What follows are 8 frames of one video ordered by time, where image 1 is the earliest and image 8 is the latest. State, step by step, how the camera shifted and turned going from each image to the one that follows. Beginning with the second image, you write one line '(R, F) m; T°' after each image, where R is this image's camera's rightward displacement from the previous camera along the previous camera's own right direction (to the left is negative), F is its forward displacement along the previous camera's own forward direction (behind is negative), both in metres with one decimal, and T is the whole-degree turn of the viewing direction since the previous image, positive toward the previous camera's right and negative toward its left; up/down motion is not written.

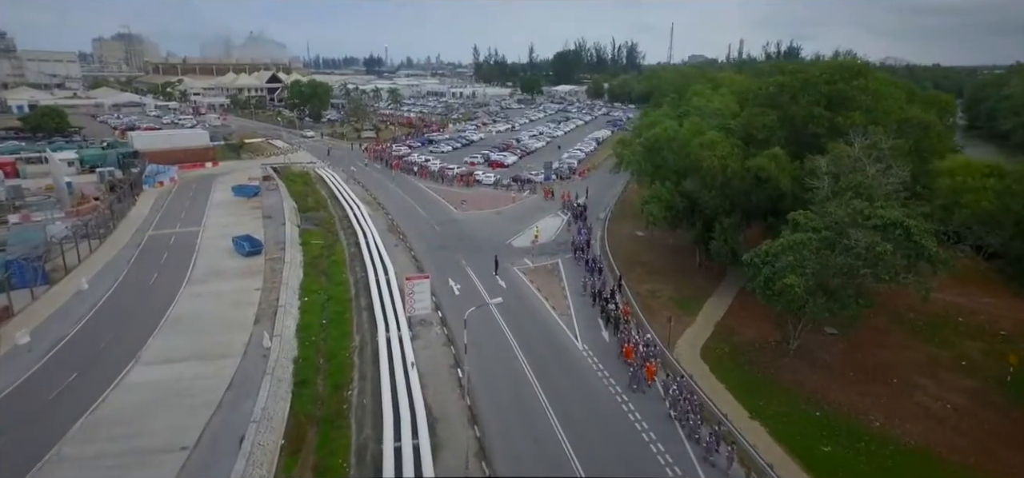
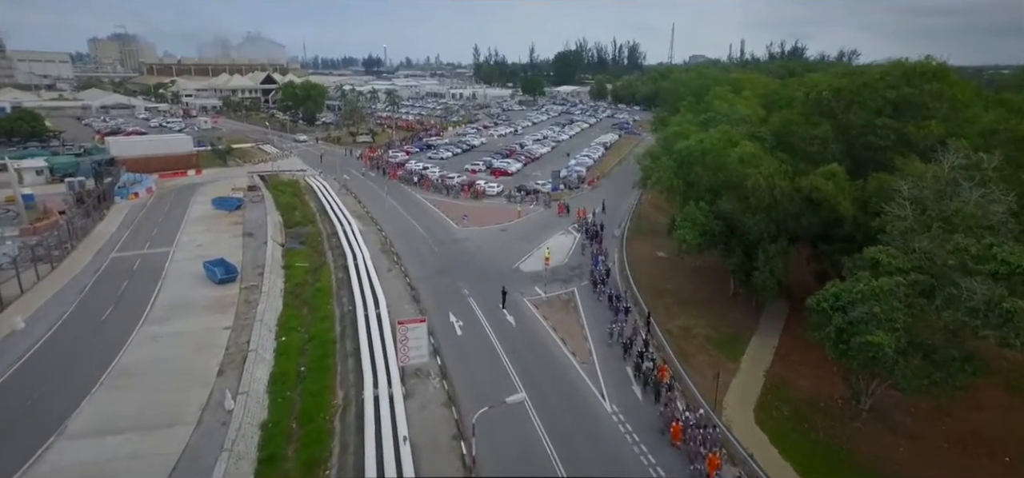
(-0.5, +3.4) m; 0°
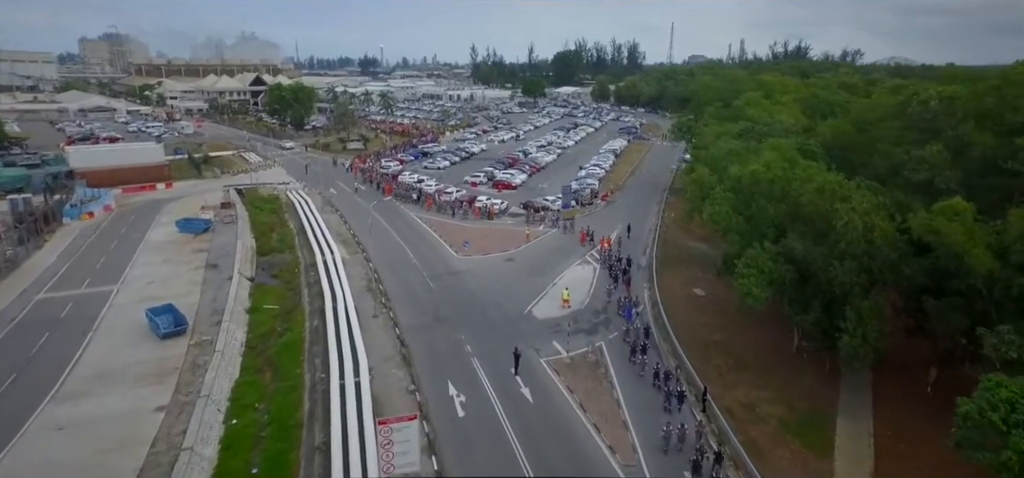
(-0.6, +4.7) m; 0°
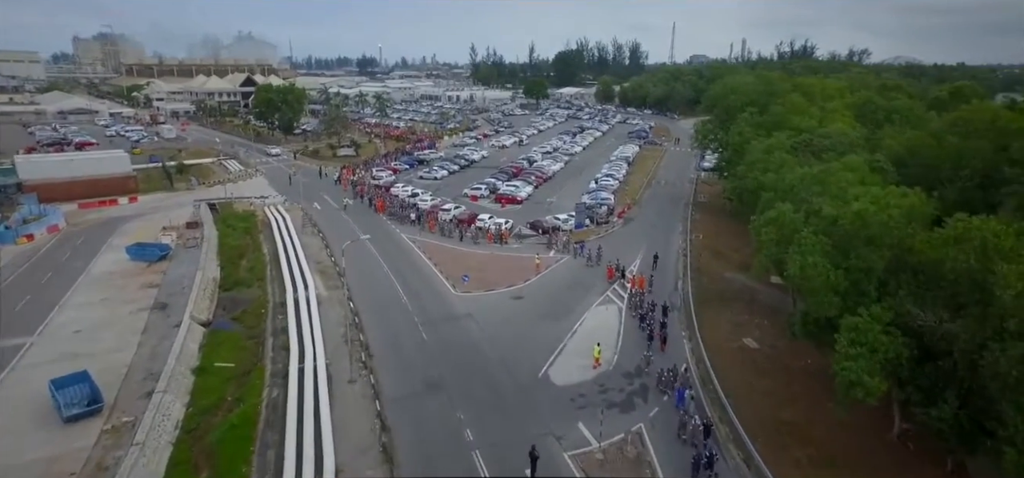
(-0.4, +4.7) m; 0°
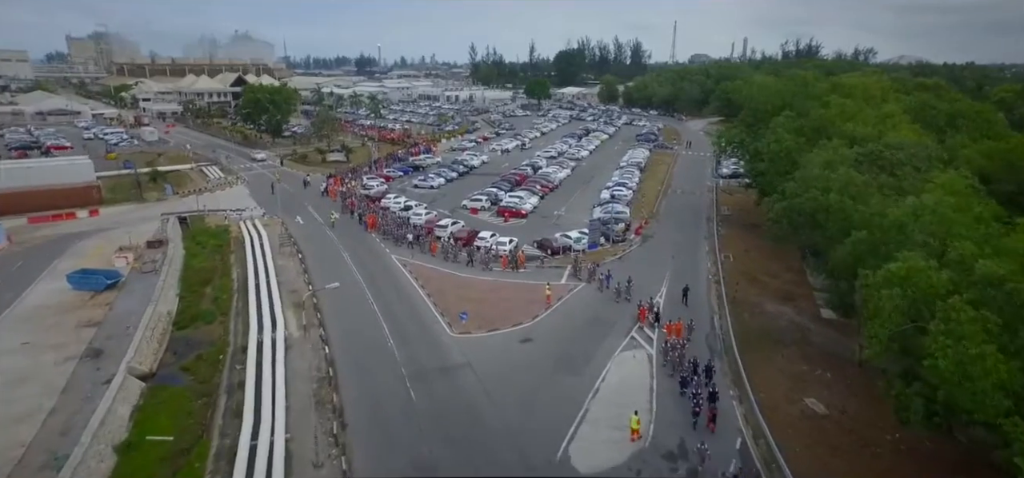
(-0.3, +4.0) m; 0°
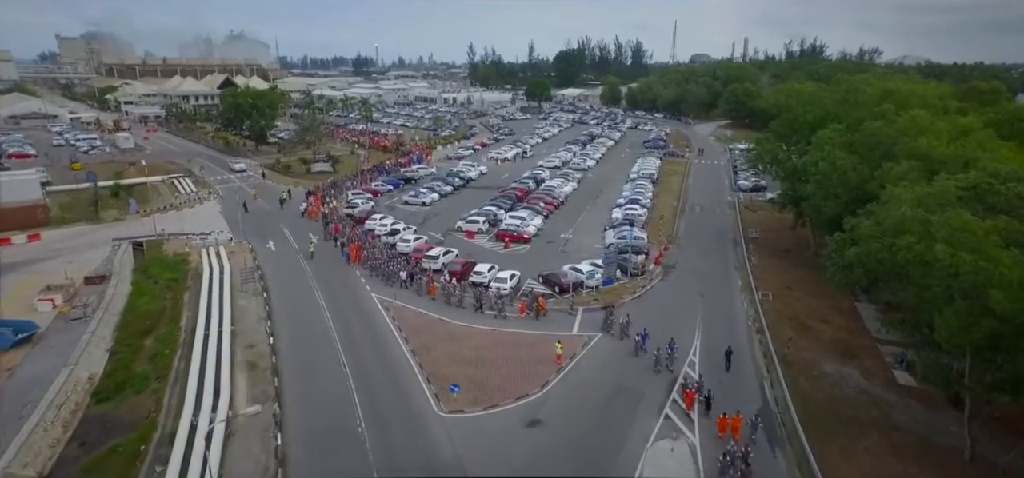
(-0.2, +4.4) m; 0°
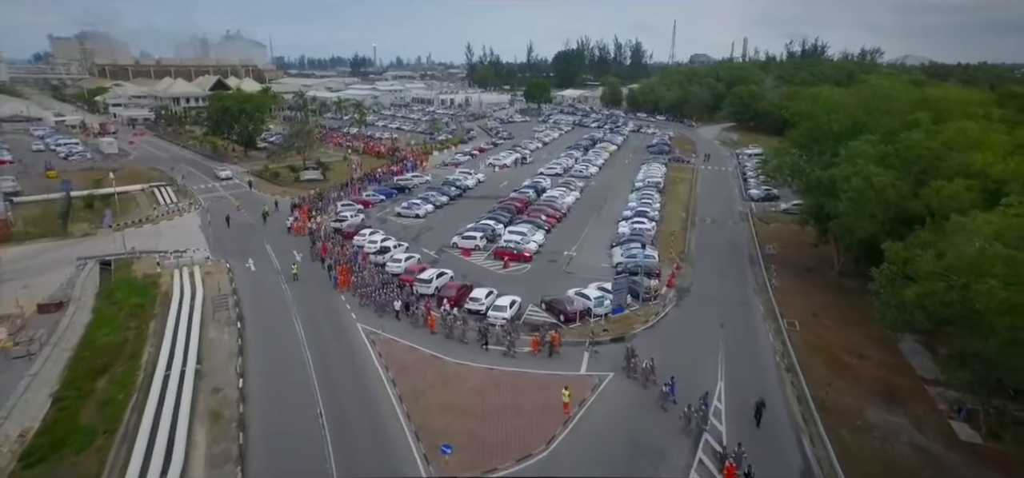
(-0.1, +2.4) m; 0°
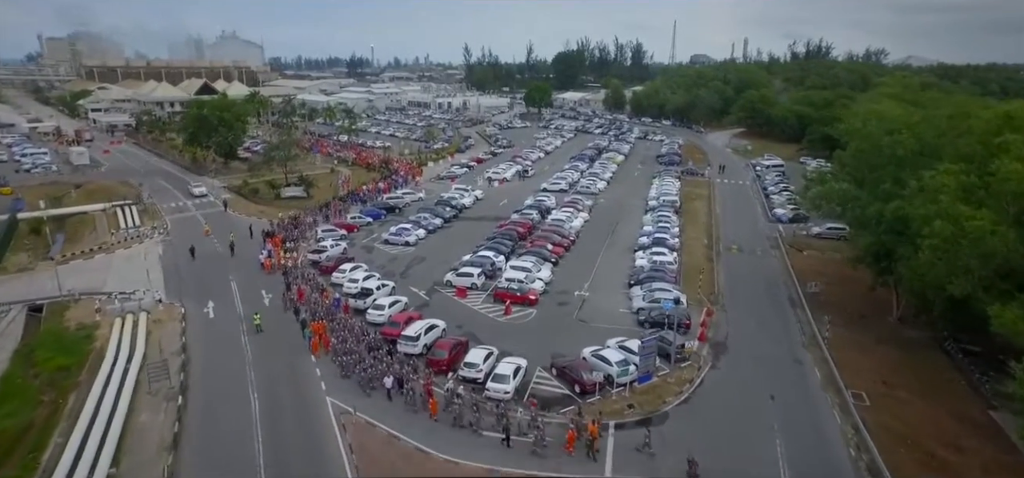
(-0.2, +4.3) m; 0°
